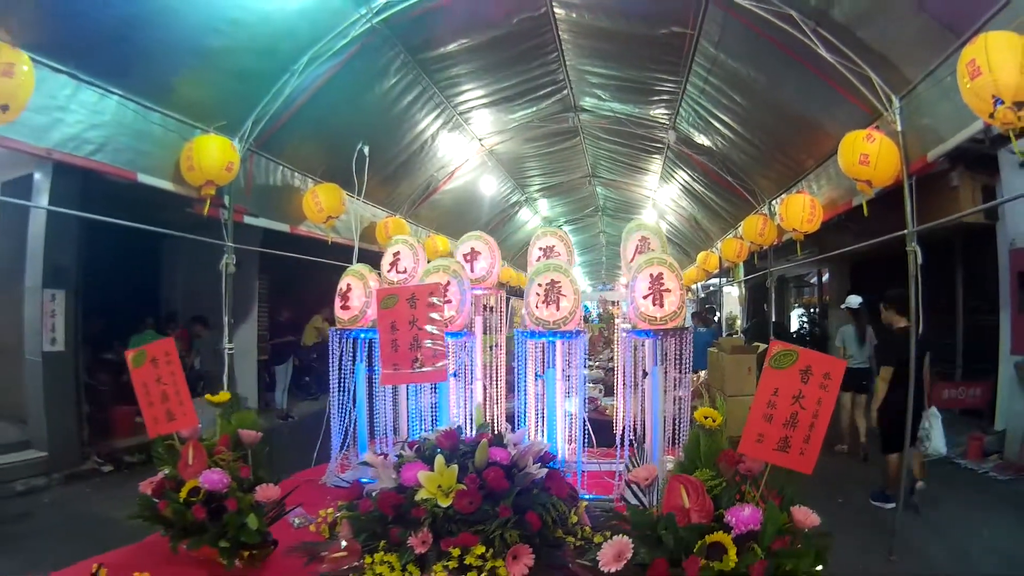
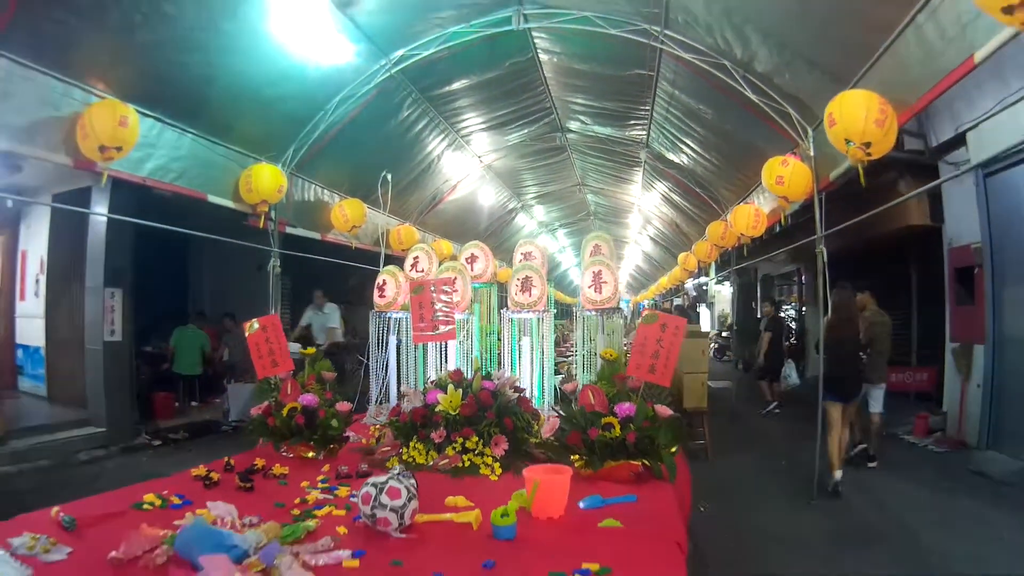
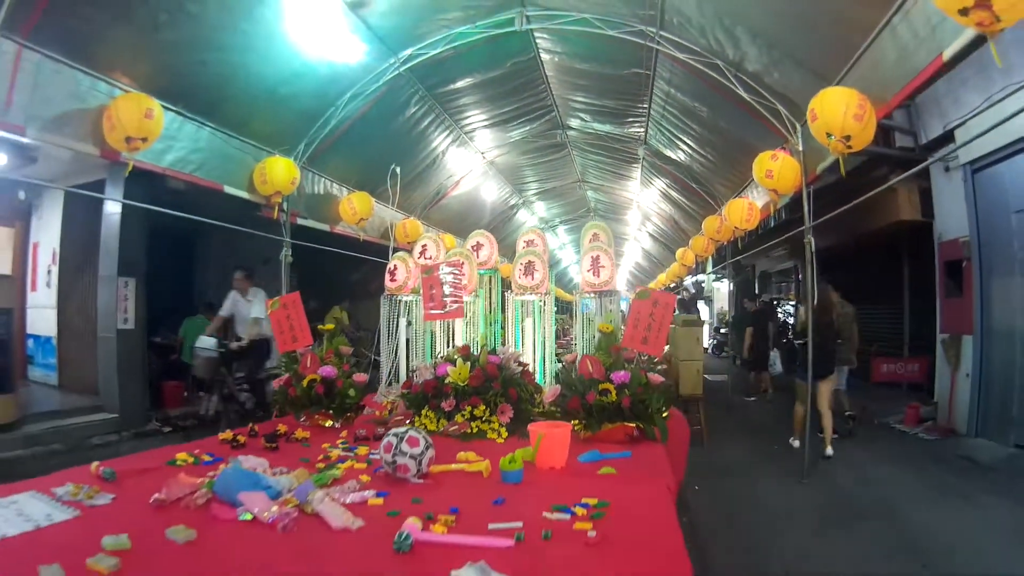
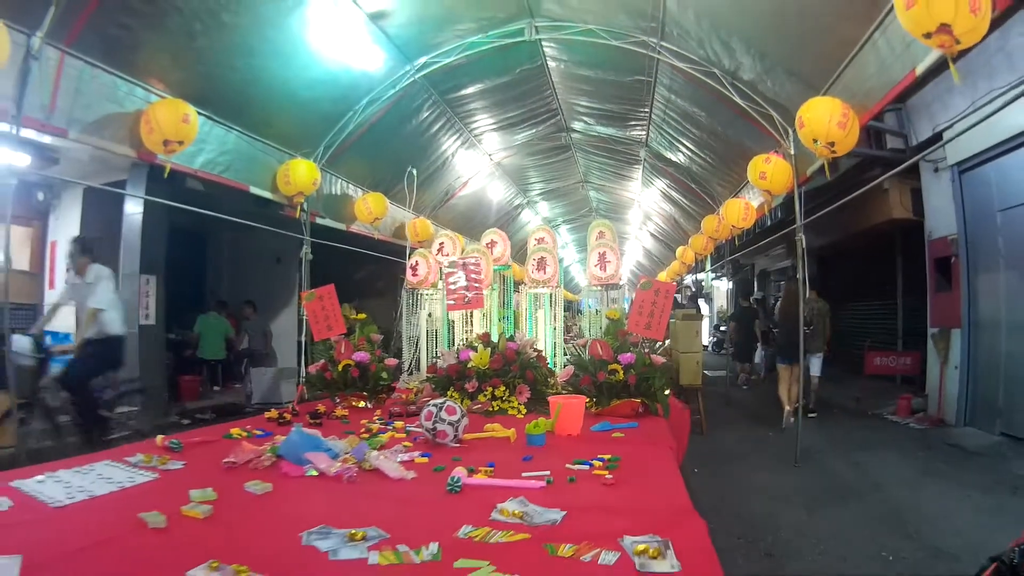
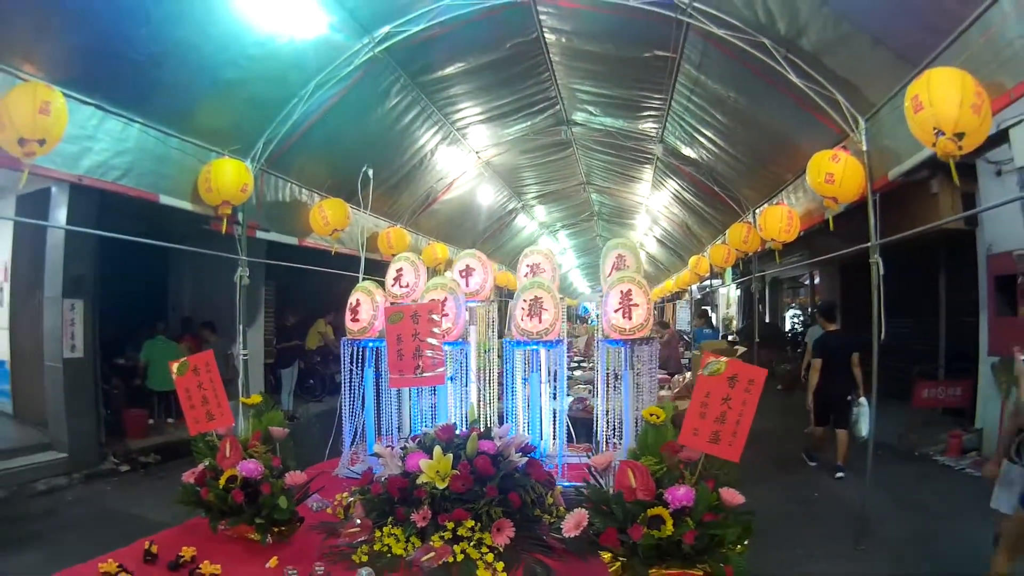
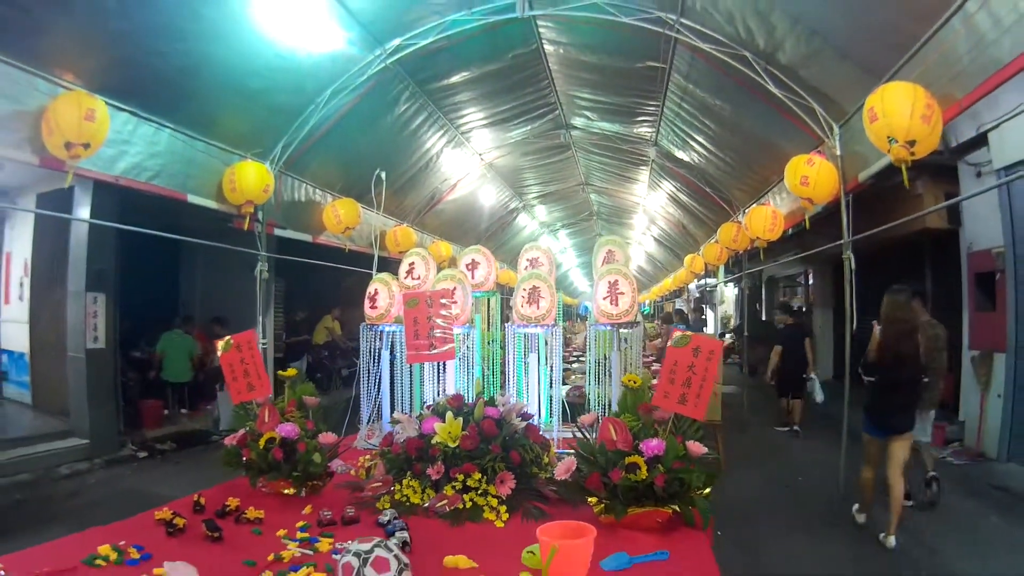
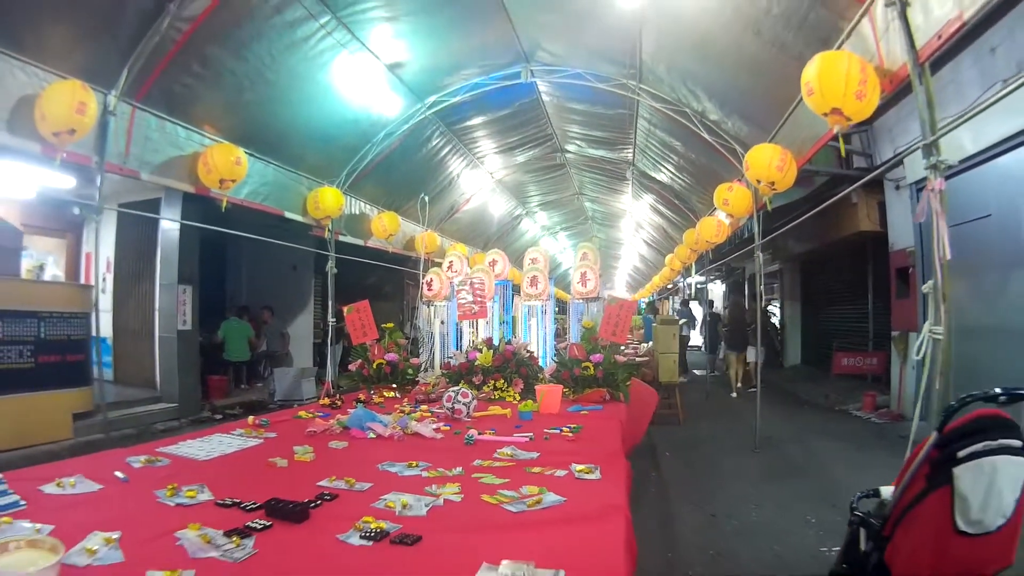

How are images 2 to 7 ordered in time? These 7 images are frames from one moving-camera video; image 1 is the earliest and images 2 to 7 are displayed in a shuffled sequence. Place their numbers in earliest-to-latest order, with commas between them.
5, 6, 2, 3, 4, 7
